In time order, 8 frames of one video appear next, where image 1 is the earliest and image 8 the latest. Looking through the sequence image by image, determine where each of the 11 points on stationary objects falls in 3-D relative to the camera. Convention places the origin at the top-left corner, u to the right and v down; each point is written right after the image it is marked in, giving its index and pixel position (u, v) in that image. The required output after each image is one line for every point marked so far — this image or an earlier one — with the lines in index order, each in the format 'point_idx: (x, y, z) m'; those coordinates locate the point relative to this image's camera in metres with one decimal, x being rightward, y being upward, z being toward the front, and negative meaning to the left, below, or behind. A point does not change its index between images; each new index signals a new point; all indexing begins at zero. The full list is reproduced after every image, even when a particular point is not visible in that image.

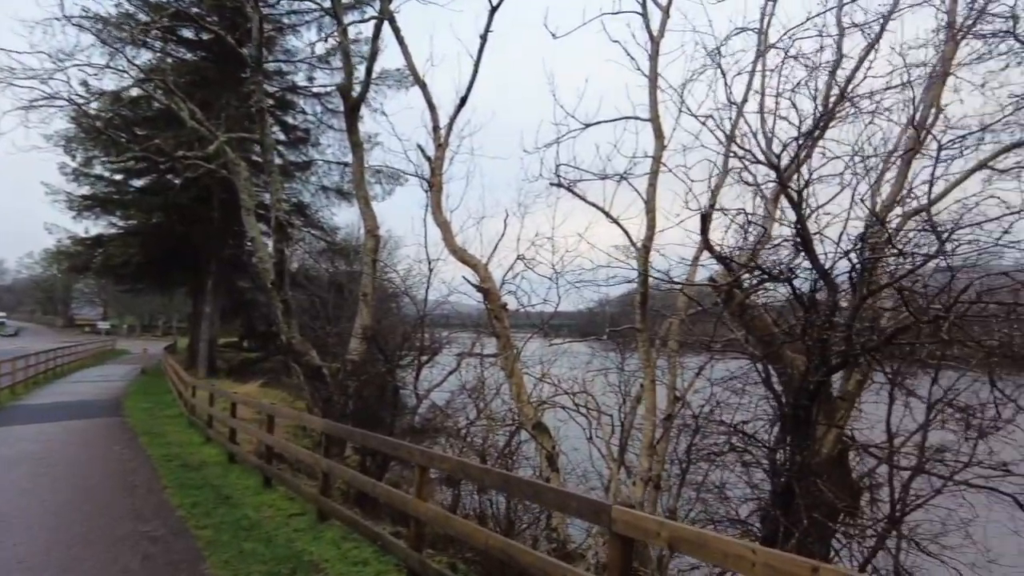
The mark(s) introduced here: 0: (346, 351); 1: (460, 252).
0: (-3.3, -1.3, +13.4) m
1: (-0.7, +0.5, +8.9) m
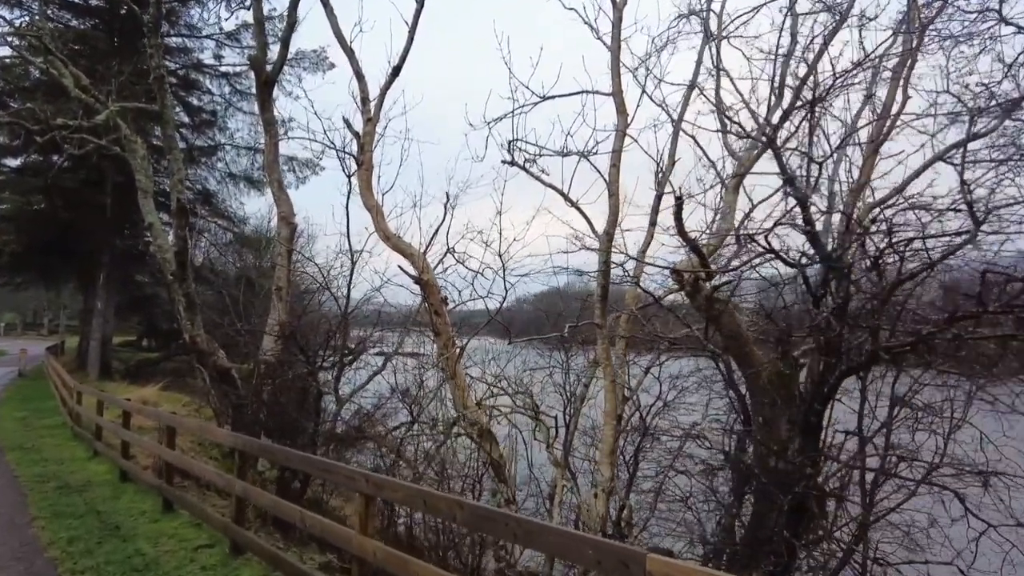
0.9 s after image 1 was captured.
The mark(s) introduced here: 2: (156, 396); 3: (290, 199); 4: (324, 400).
0: (-4.6, -1.1, +12.1) m
1: (-1.4, +0.6, +8.0) m
2: (-8.7, -2.6, +16.2) m
3: (-4.5, +1.8, +13.5) m
4: (-2.7, -1.6, +9.4) m
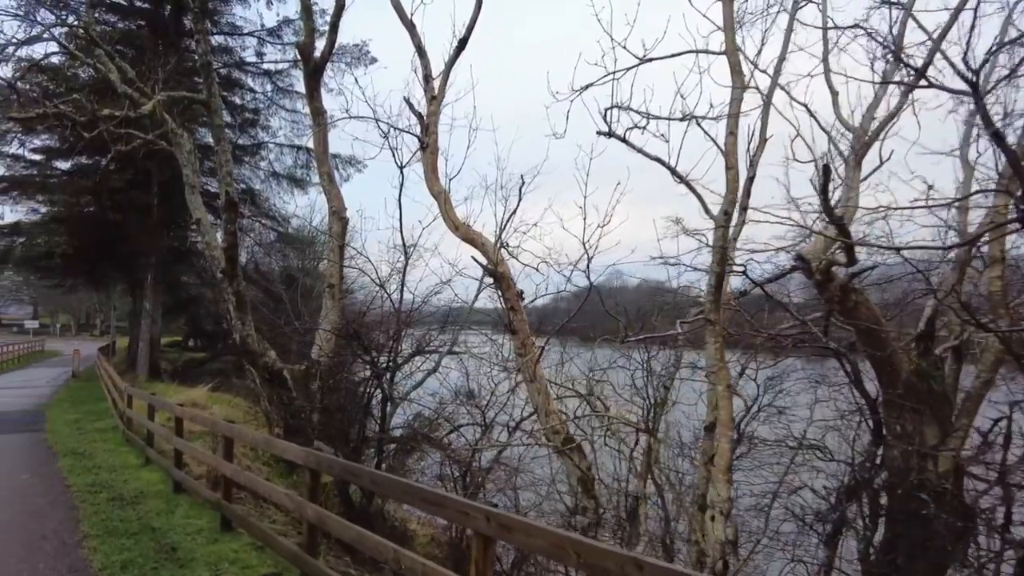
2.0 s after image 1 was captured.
0: (-3.4, -1.1, +11.6) m
1: (-0.5, +0.6, +7.2) m
2: (-7.3, -2.6, +15.9) m
3: (-3.3, +1.8, +12.9) m
4: (-1.7, -1.5, +8.8) m
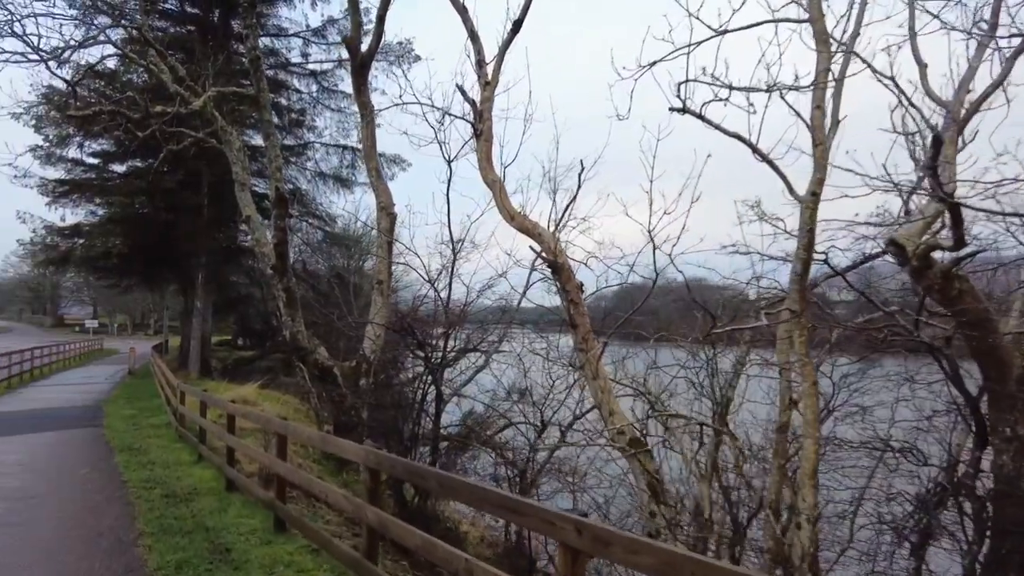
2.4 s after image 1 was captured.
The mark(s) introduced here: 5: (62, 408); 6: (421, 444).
0: (-2.6, -1.0, +11.4) m
1: (+0.1, +0.7, +6.9) m
2: (-6.1, -2.6, +16.0) m
3: (-2.4, +1.9, +12.7) m
4: (-1.0, -1.4, +8.5) m
5: (-10.3, -2.8, +15.3) m
6: (-1.2, -2.0, +8.6) m
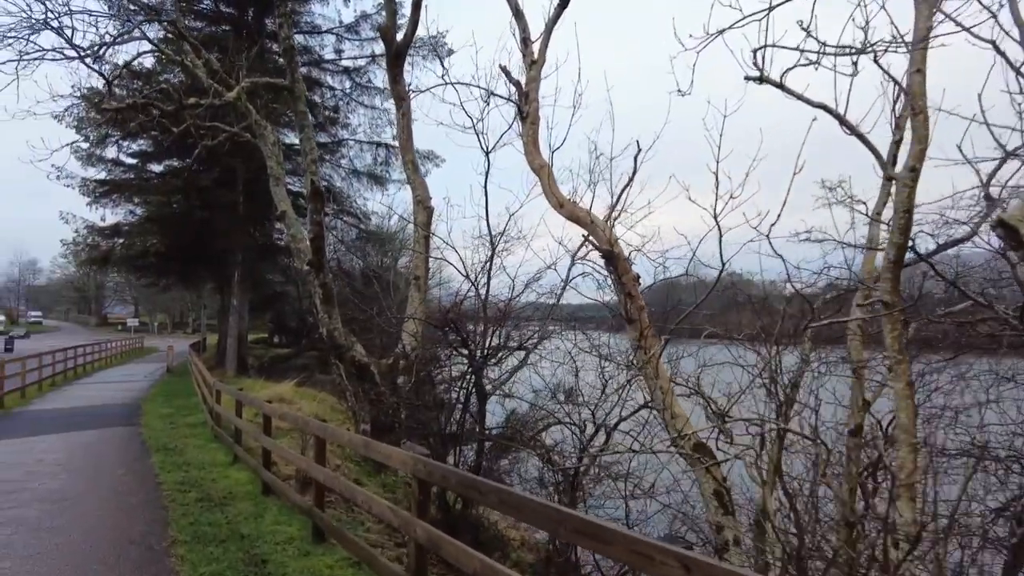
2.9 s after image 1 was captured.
0: (-1.9, -1.0, +11.1) m
1: (+0.6, +0.8, +6.5) m
2: (-5.2, -2.5, +15.8) m
3: (-1.6, +2.0, +12.4) m
4: (-0.4, -1.4, +8.1) m
5: (-9.4, -2.7, +15.3) m
6: (-0.6, -1.9, +8.2) m
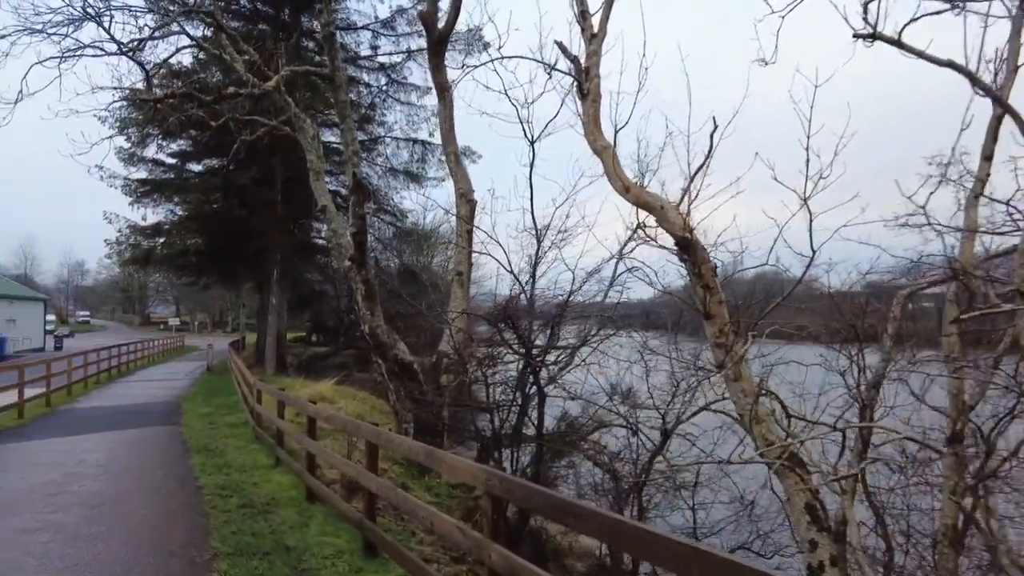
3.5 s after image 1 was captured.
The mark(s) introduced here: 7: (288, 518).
0: (-1.1, -0.9, +10.6) m
1: (+1.1, +0.8, +5.9) m
2: (-4.2, -2.4, +15.5) m
3: (-0.8, +2.0, +11.9) m
4: (+0.2, -1.3, +7.6) m
5: (-8.4, -2.7, +15.2) m
6: (0.0, -1.9, +7.7) m
7: (-2.0, -2.1, +6.1) m
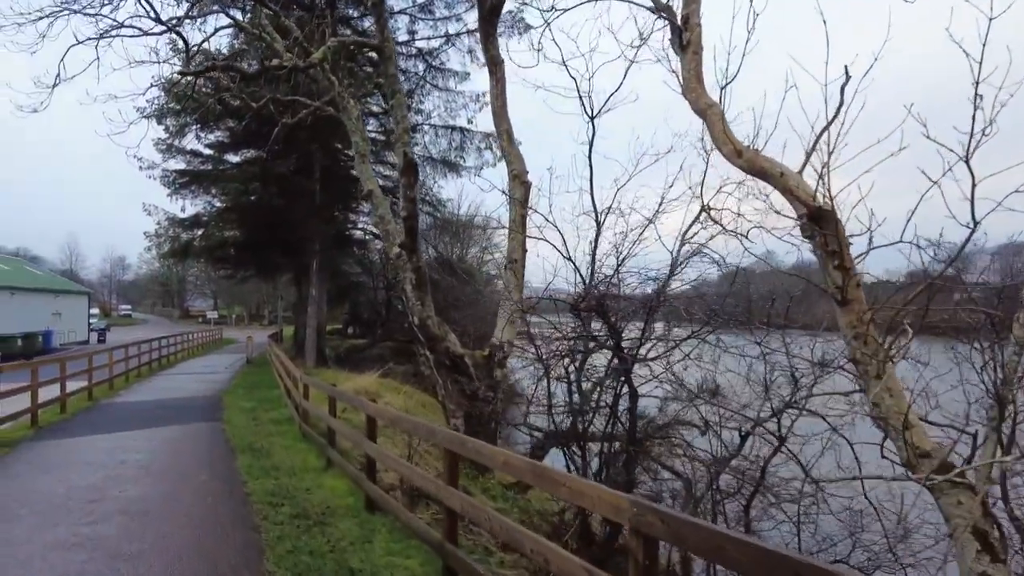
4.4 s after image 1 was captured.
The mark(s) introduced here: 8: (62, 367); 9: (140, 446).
0: (-0.2, -0.7, +9.9) m
1: (+1.8, +1.0, +5.1) m
2: (-3.1, -2.2, +14.9) m
3: (+0.1, +2.2, +11.1) m
4: (+1.0, -1.1, +6.8) m
5: (-7.3, -2.5, +14.8) m
6: (+0.8, -1.7, +6.9) m
7: (-1.3, -2.0, +5.4) m
8: (-8.9, -1.6, +13.2) m
9: (-5.3, -2.2, +9.5) m
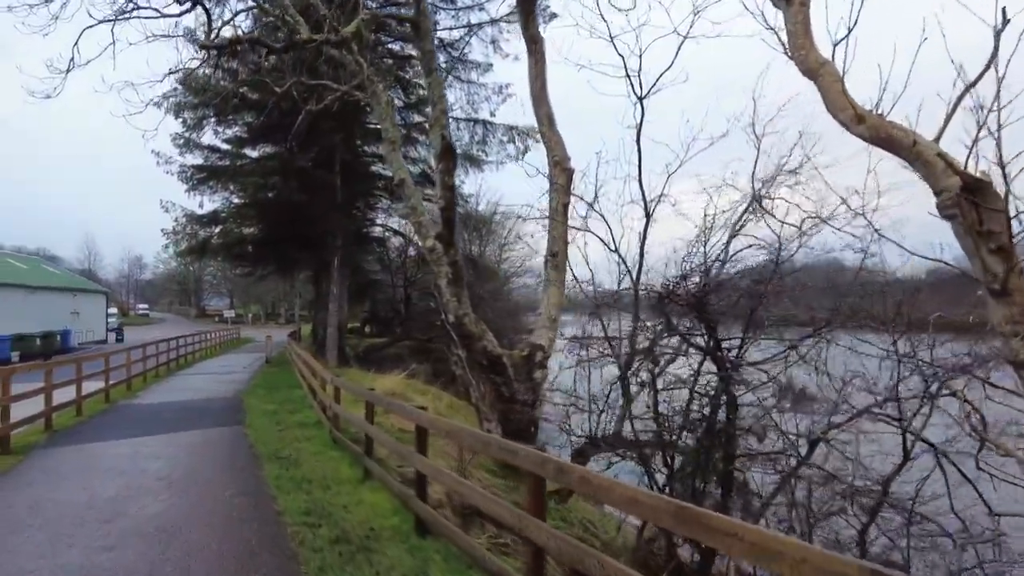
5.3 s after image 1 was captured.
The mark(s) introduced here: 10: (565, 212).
0: (+0.4, -0.6, +9.1) m
1: (+2.3, +1.0, +4.3) m
2: (-2.3, -2.1, +14.3) m
3: (+0.8, +2.3, +10.4) m
4: (+1.5, -1.1, +6.0) m
5: (-6.5, -2.4, +14.2) m
6: (+1.4, -1.7, +6.2) m
7: (-0.8, -1.9, +4.7) m
8: (-8.2, -1.5, +12.6) m
9: (-4.7, -2.2, +8.8) m
10: (+0.8, +1.2, +10.3) m
